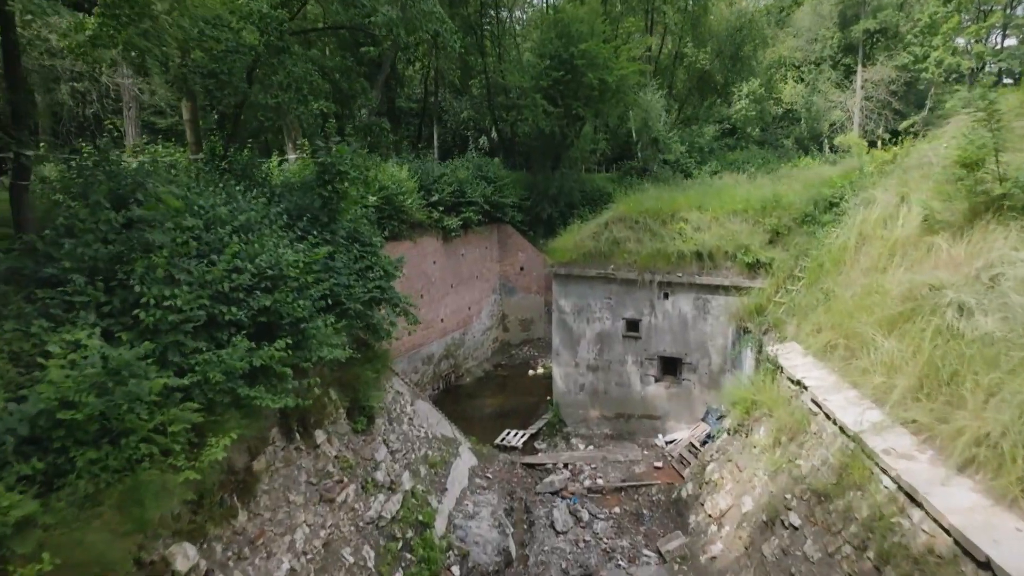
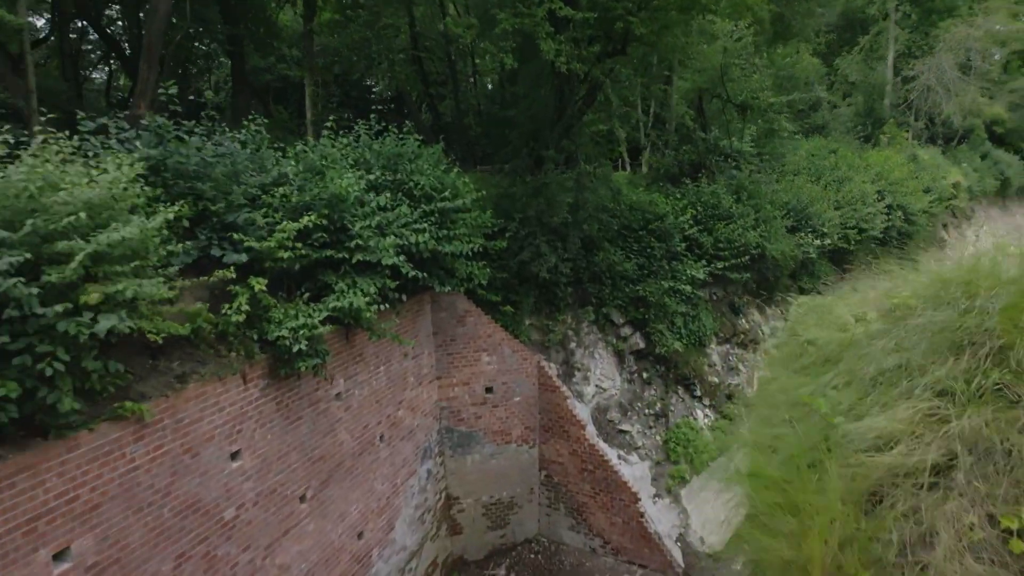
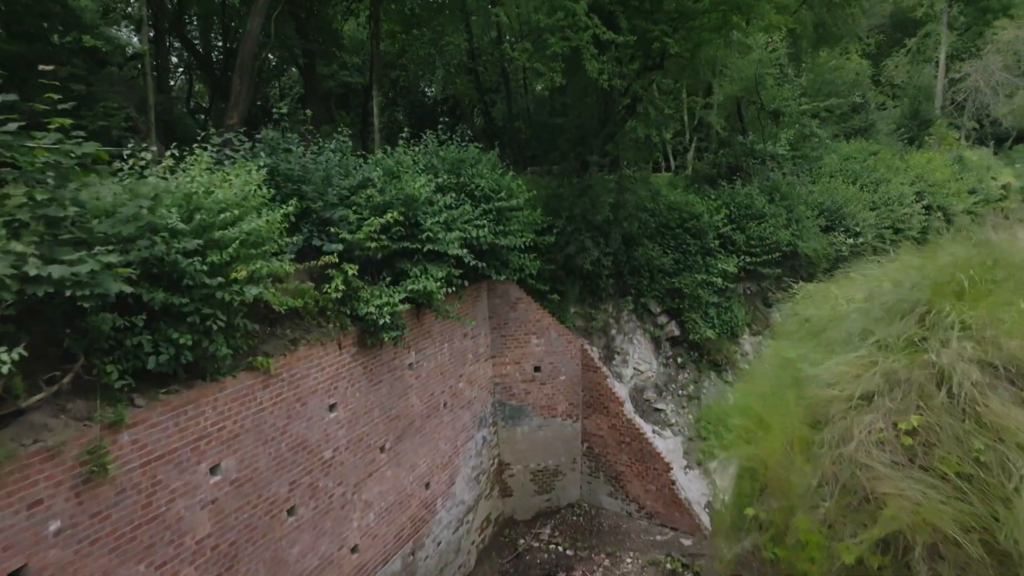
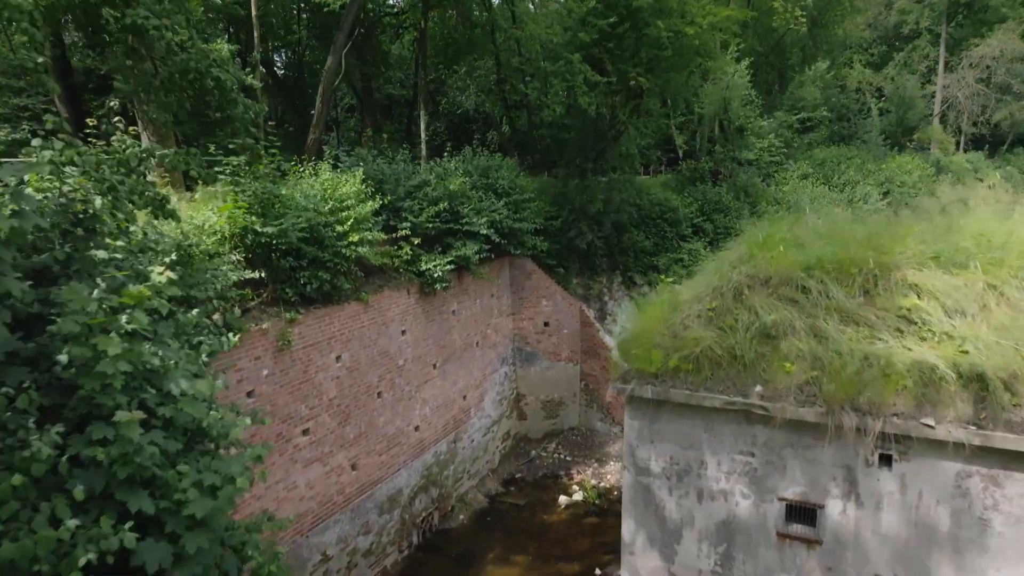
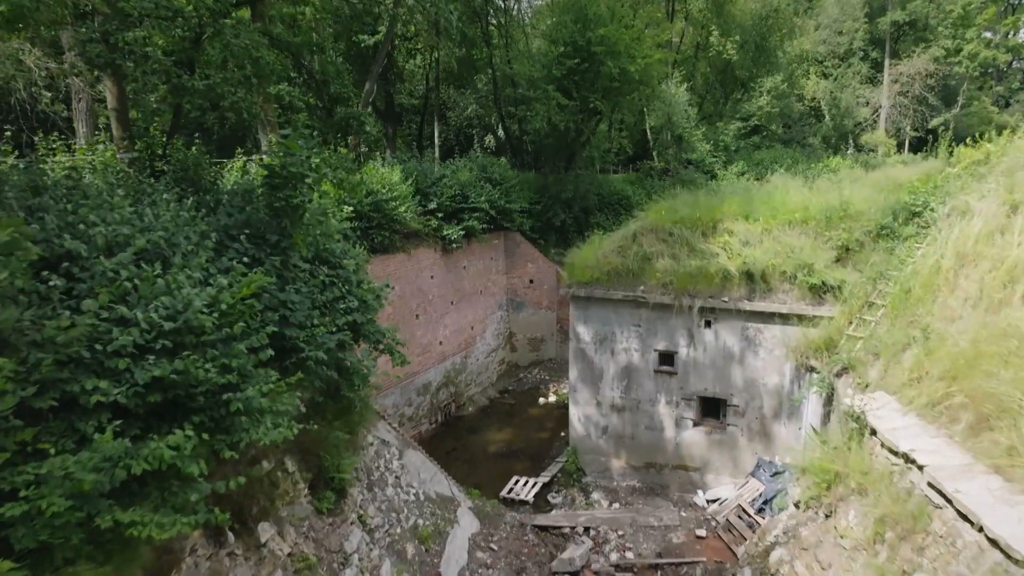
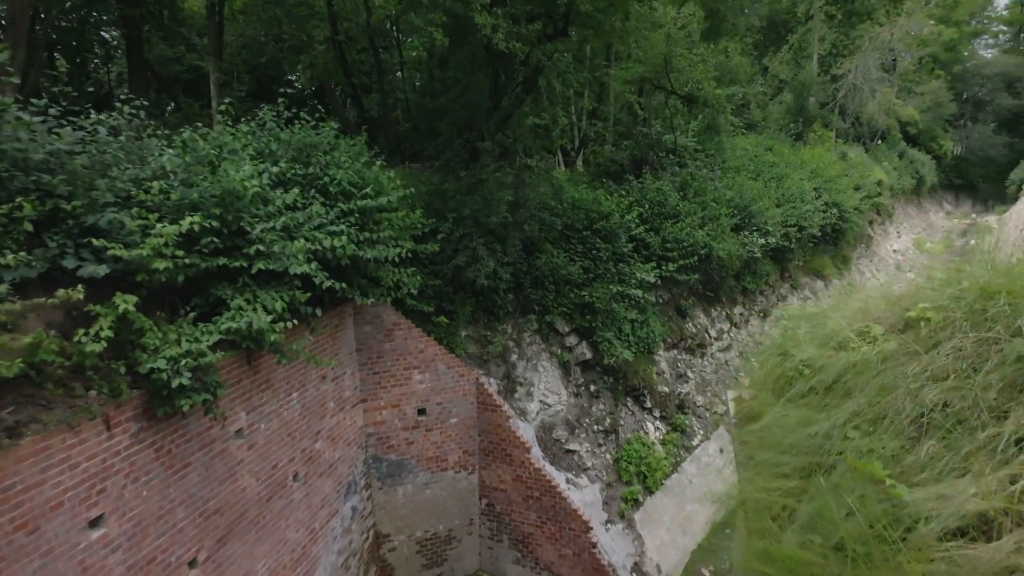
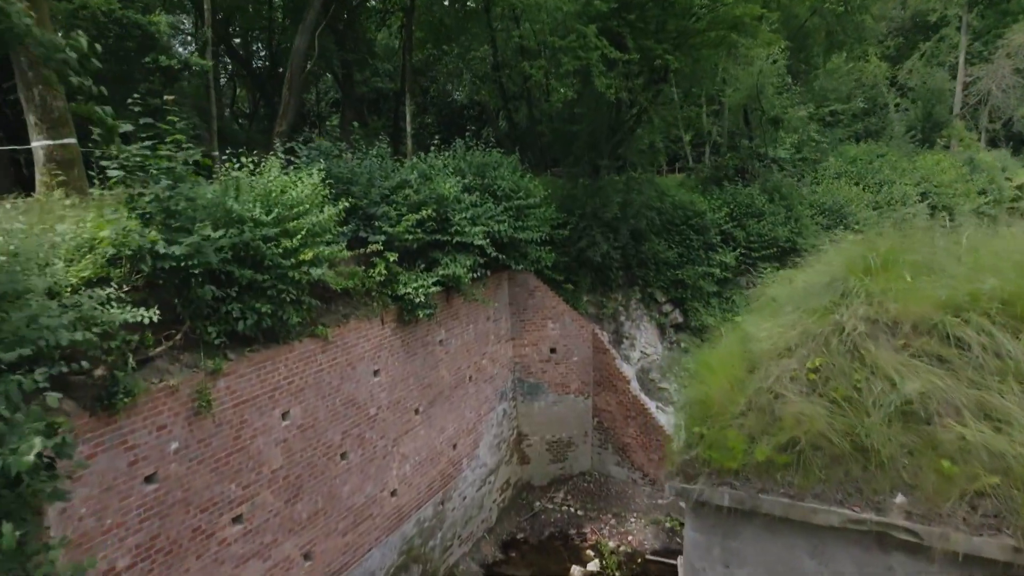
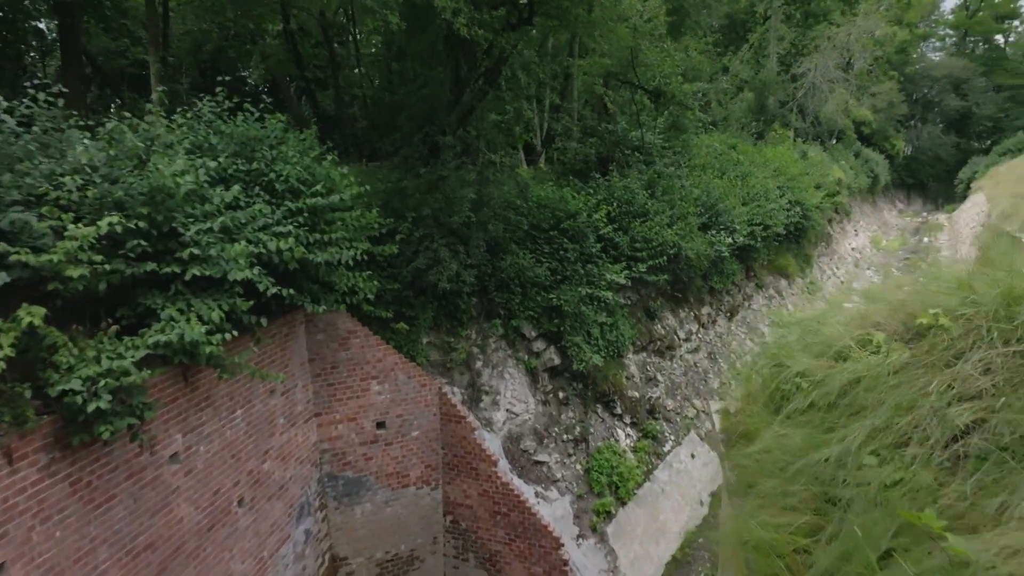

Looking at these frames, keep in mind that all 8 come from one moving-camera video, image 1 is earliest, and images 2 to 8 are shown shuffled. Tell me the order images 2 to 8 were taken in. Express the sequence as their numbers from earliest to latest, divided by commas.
5, 4, 7, 3, 2, 6, 8
